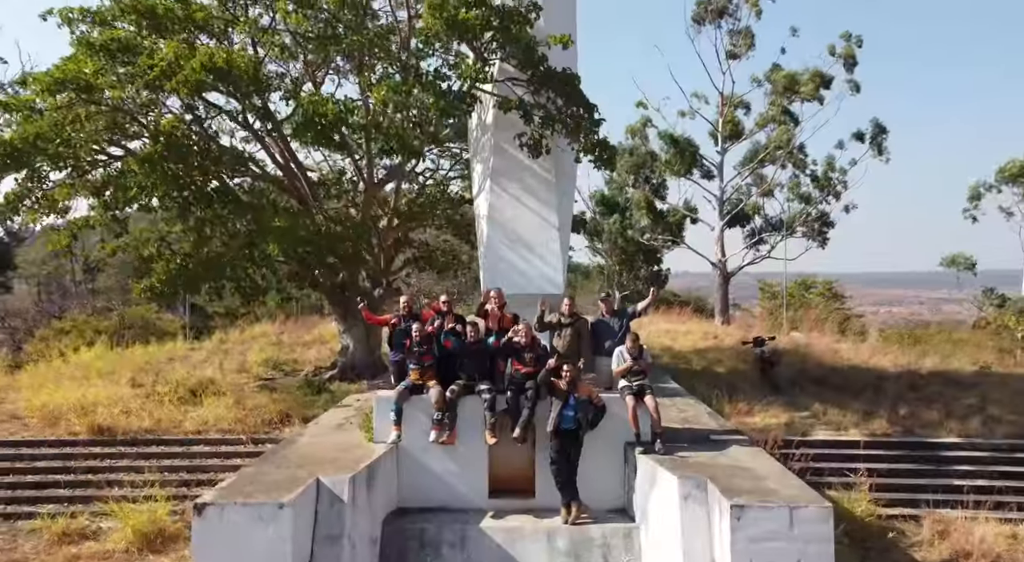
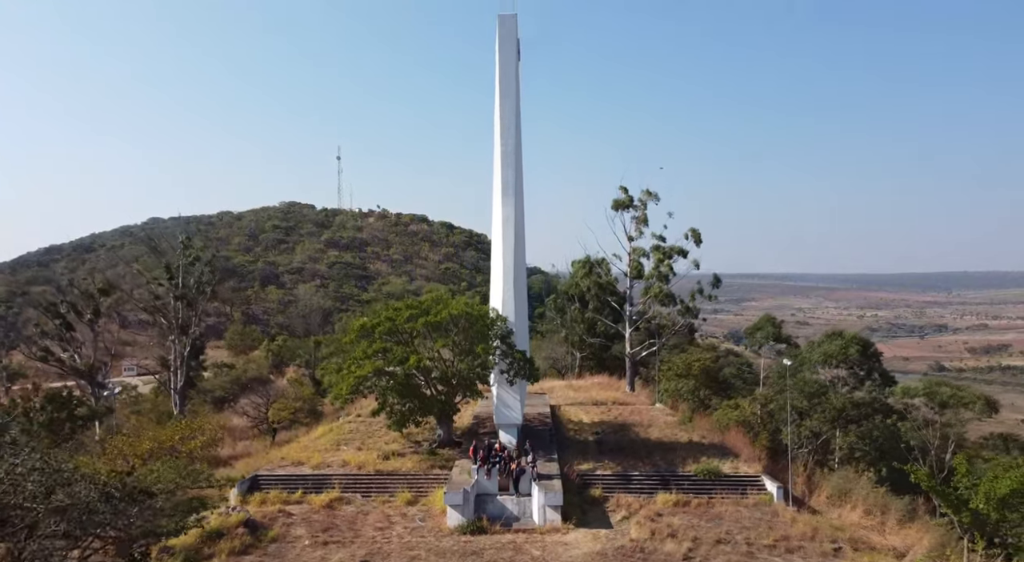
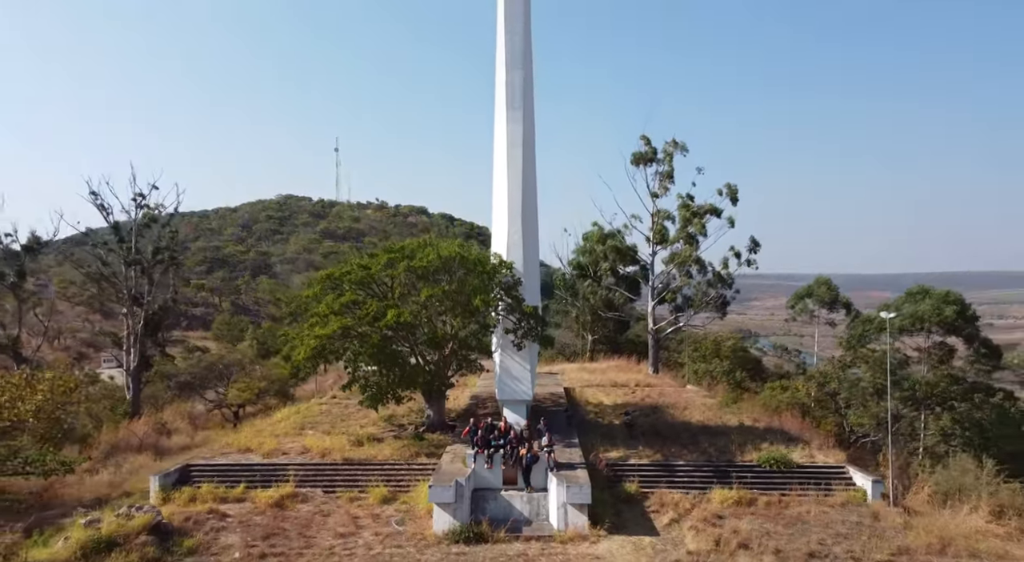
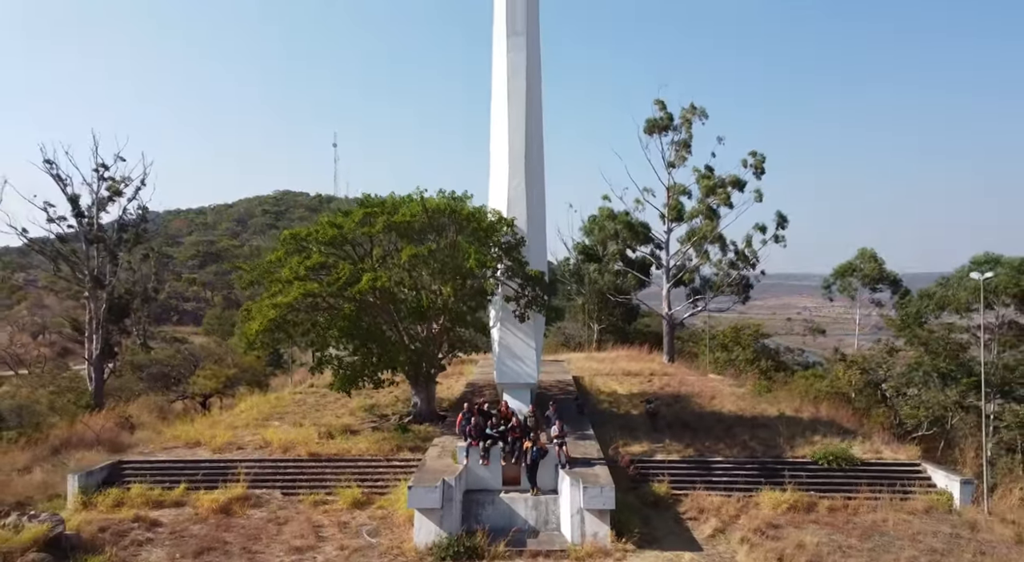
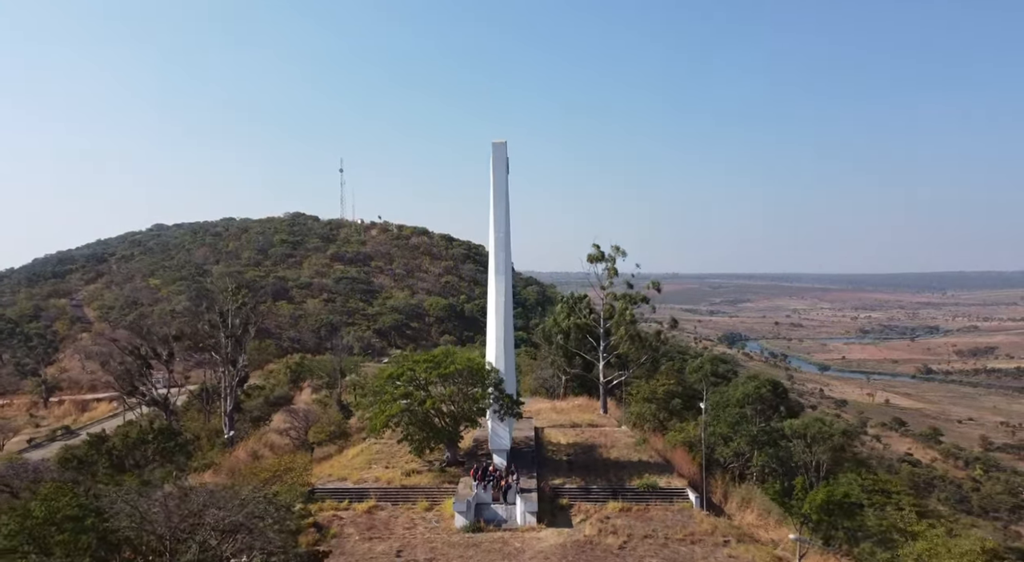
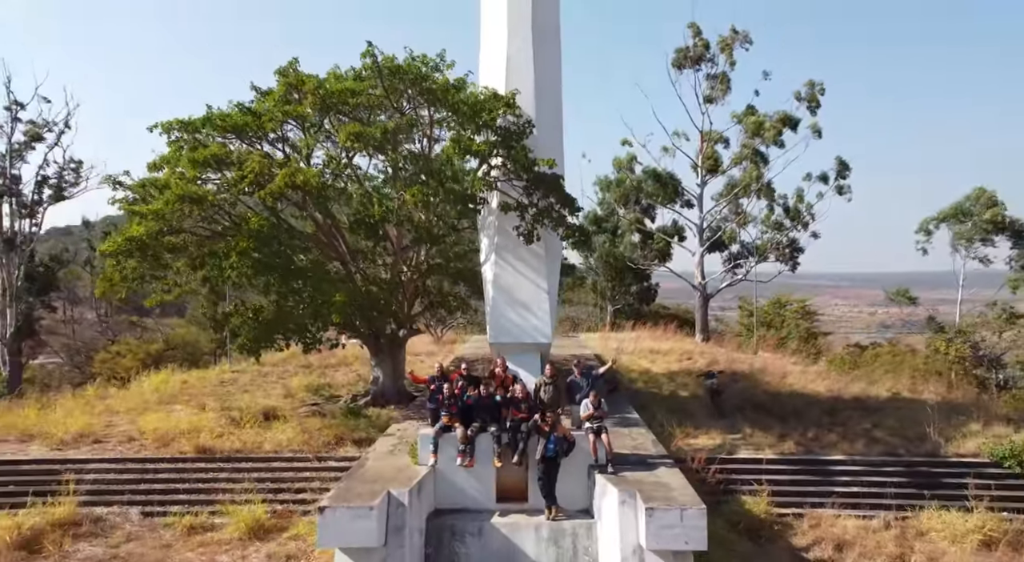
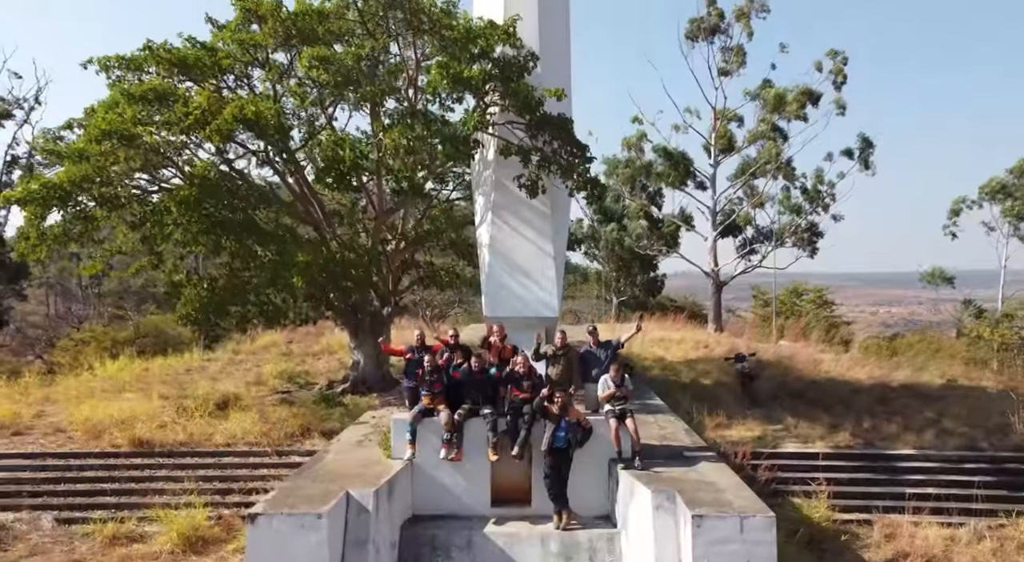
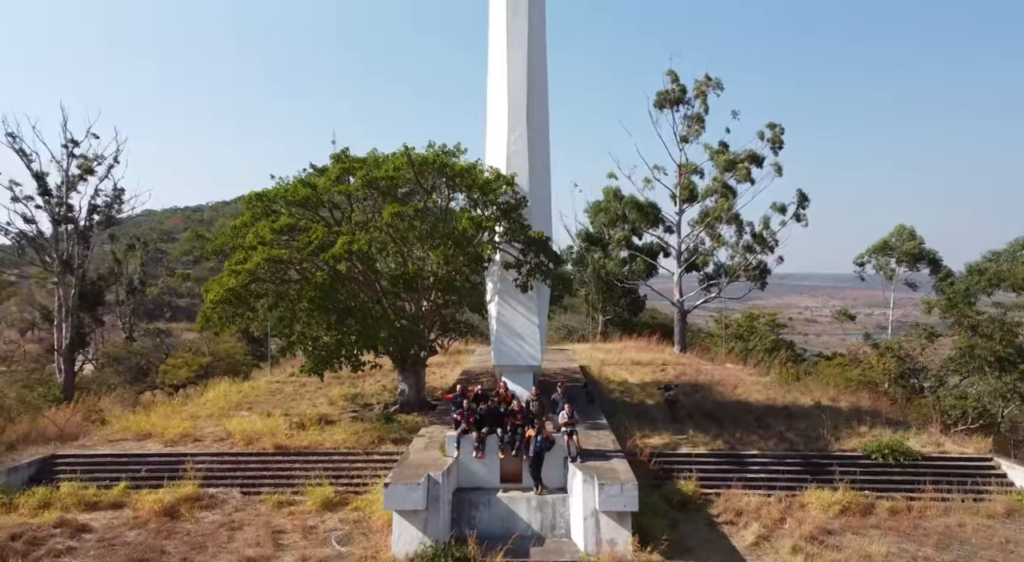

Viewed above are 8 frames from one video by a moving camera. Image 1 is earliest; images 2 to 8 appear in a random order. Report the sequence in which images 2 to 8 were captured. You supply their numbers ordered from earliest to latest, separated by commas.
7, 6, 8, 4, 3, 2, 5
